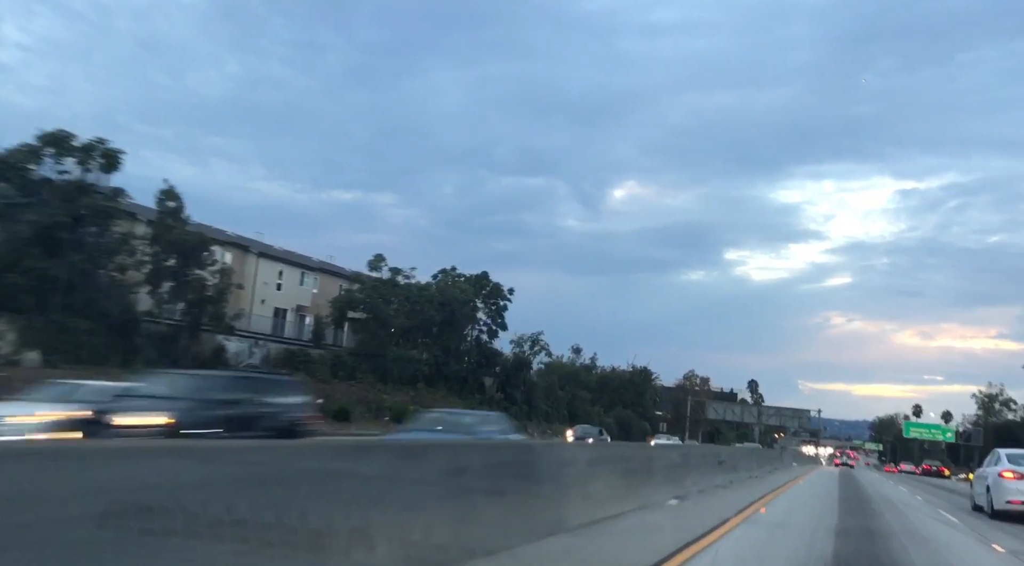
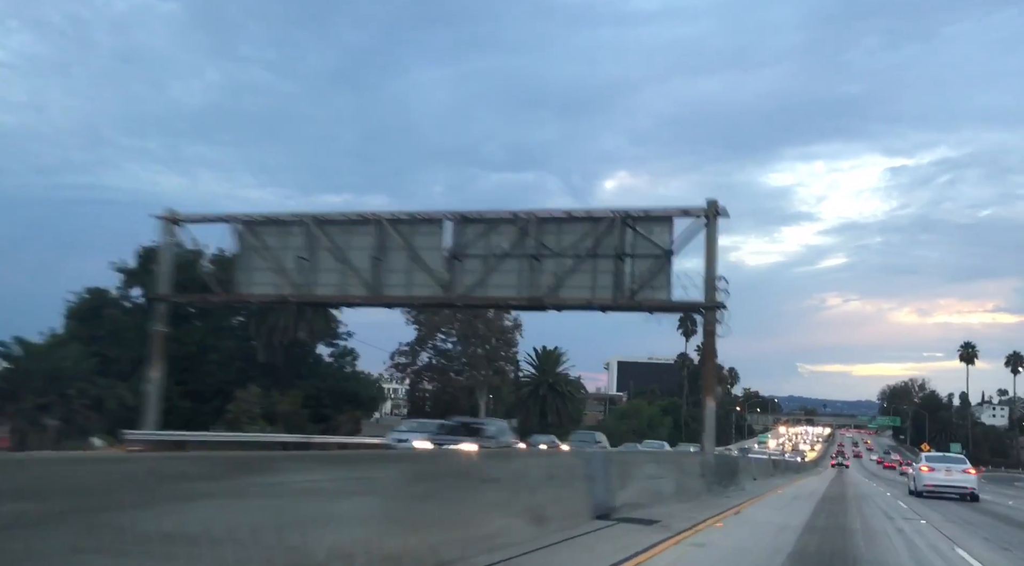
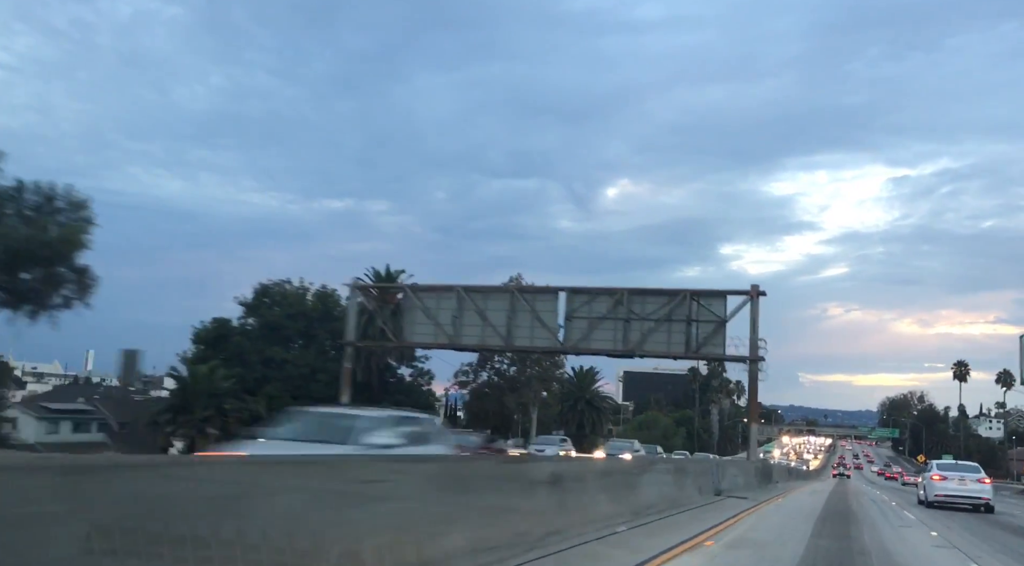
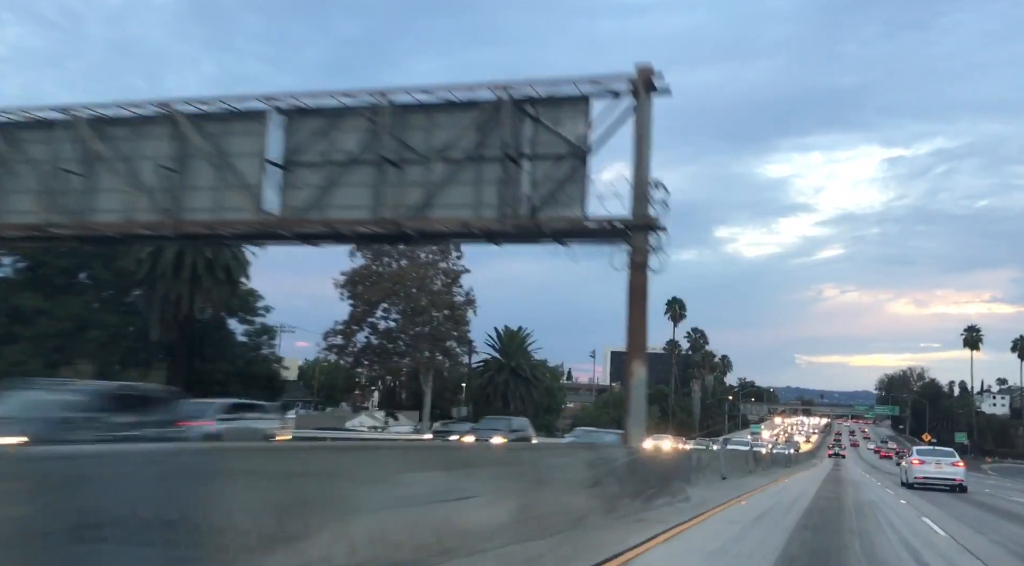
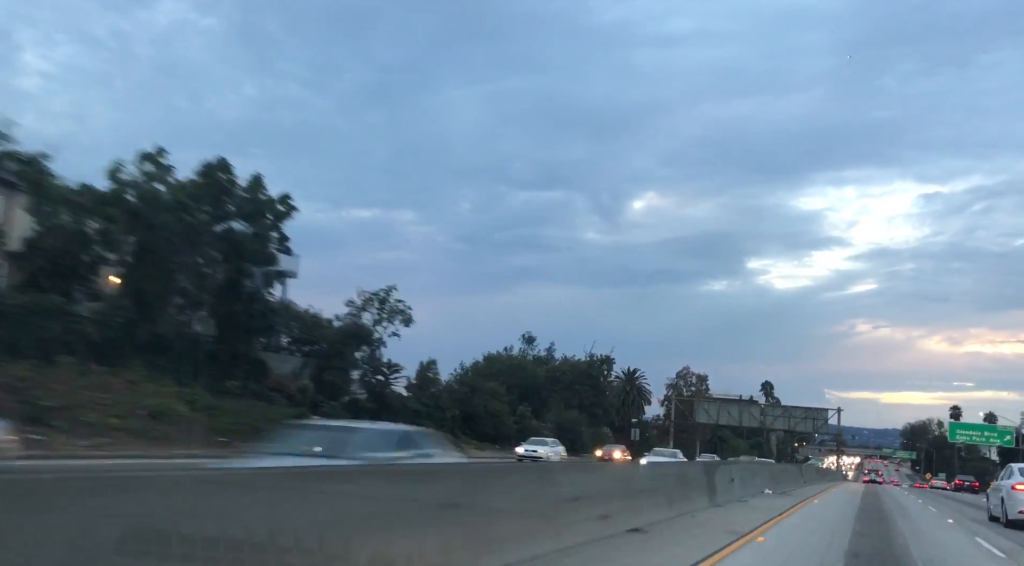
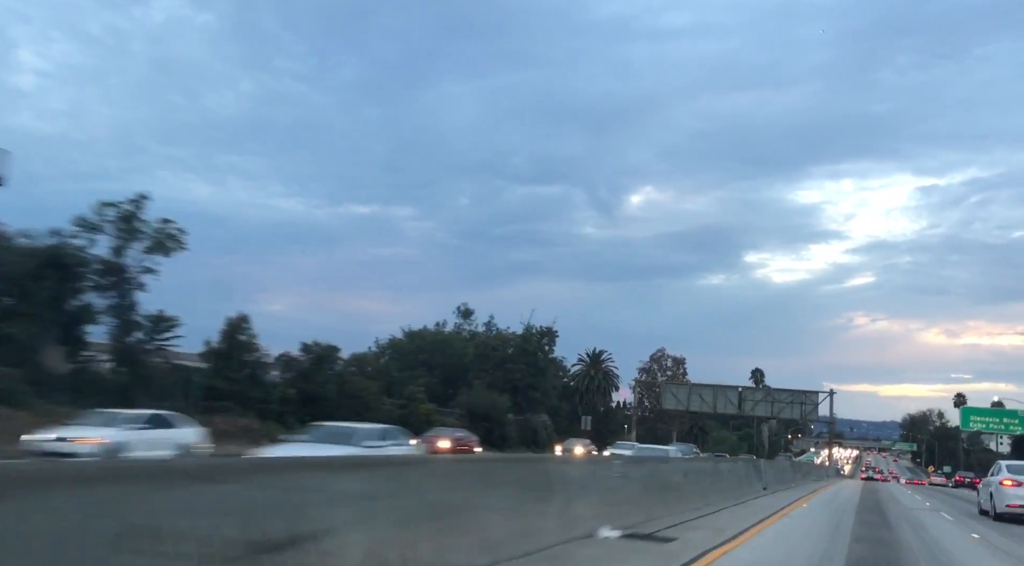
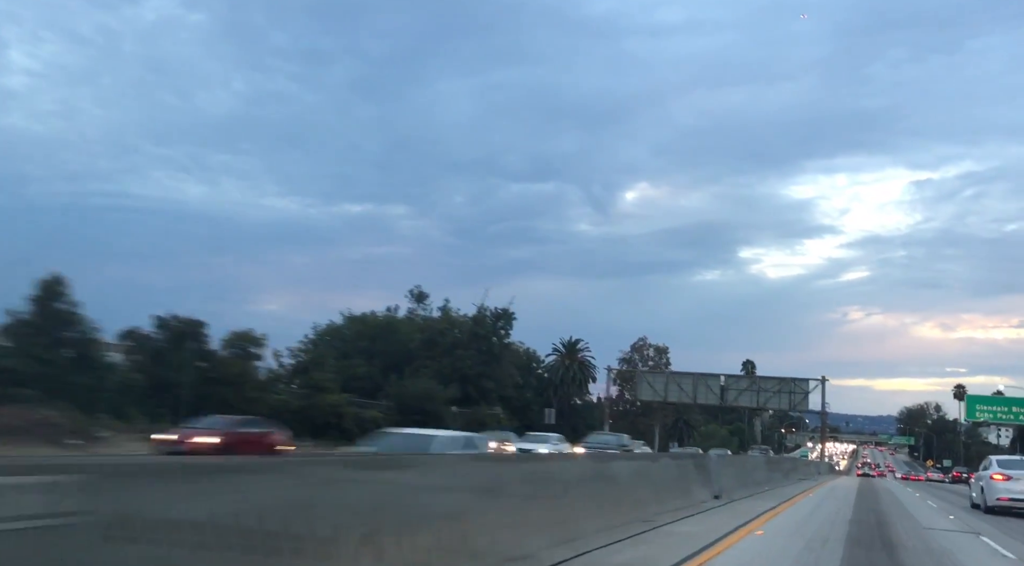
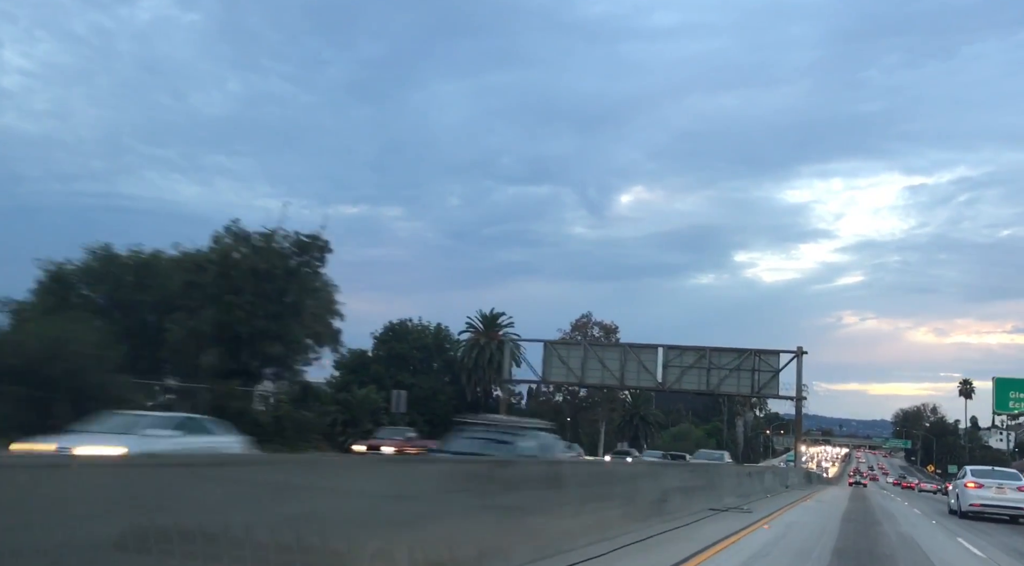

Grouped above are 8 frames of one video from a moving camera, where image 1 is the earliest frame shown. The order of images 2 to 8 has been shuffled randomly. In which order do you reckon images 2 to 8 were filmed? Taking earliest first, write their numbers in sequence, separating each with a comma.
5, 6, 7, 8, 3, 2, 4
